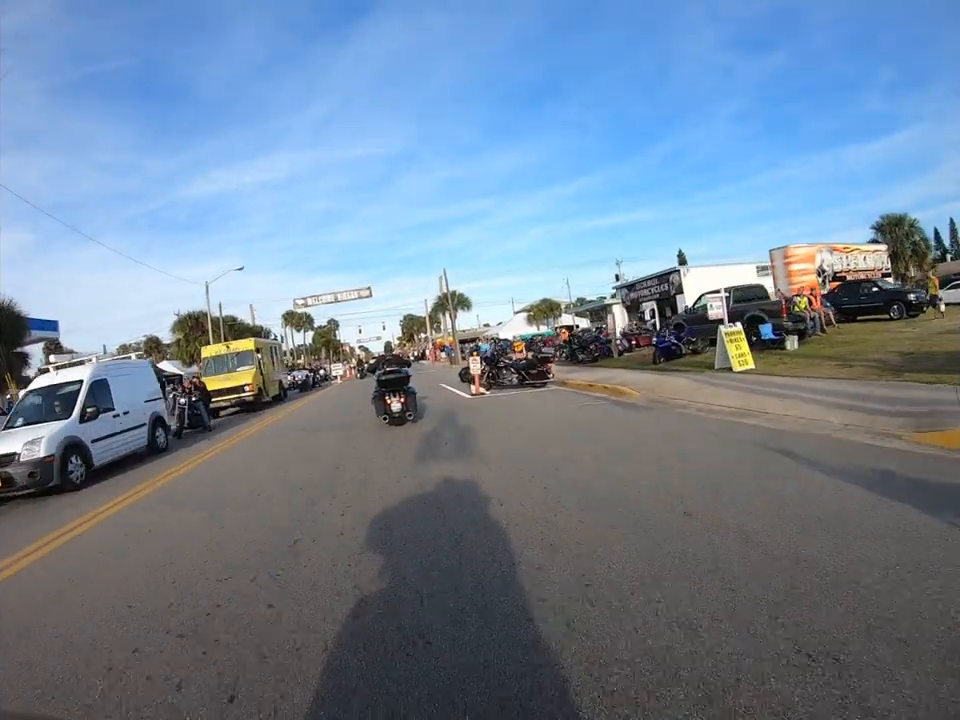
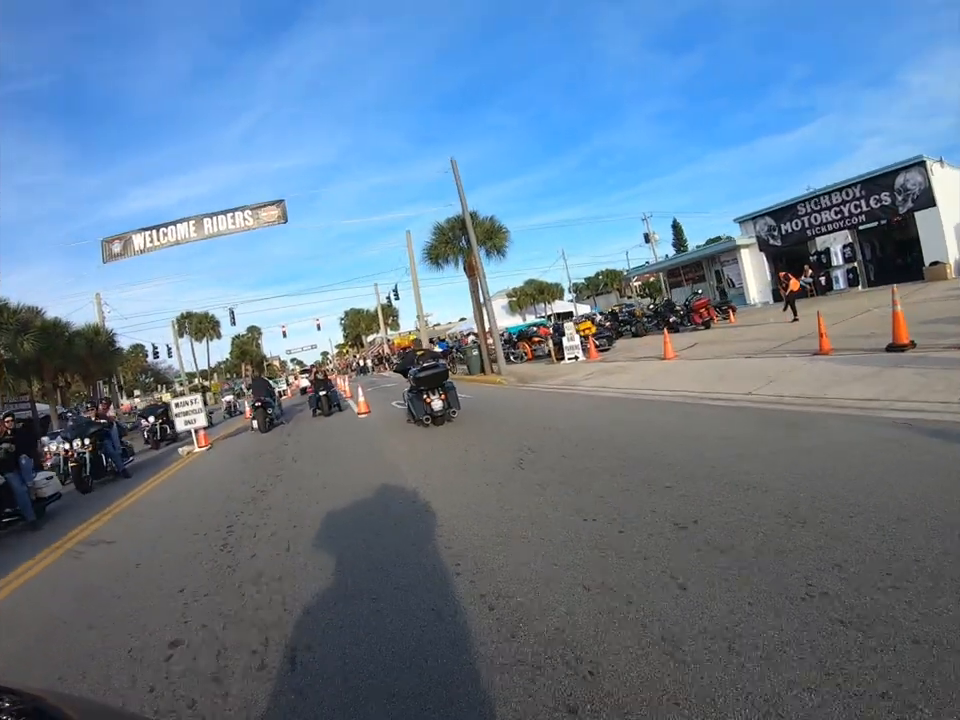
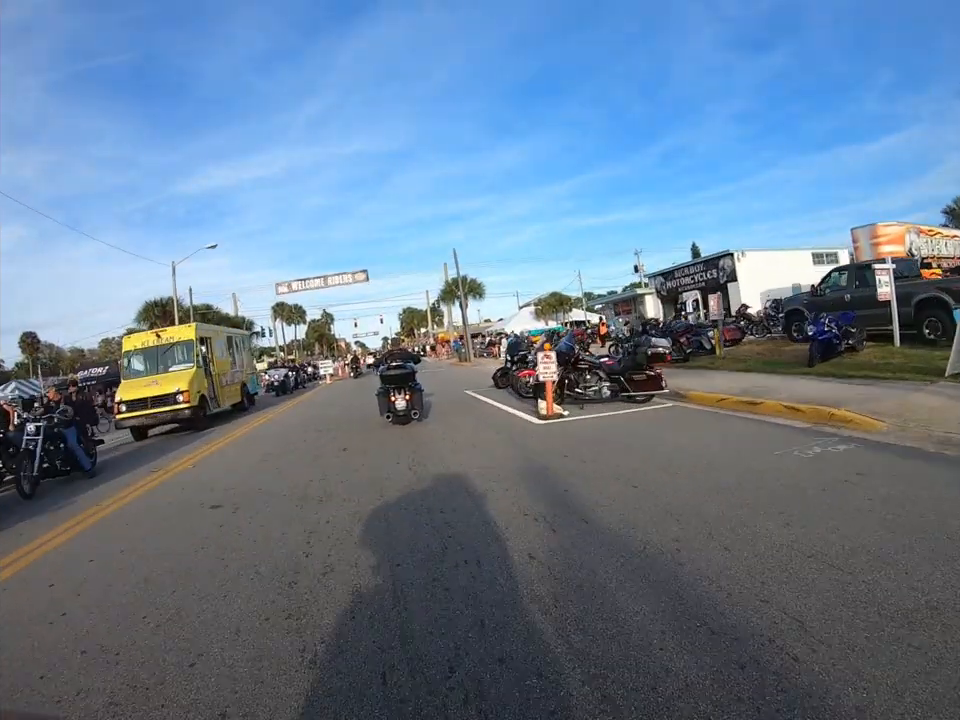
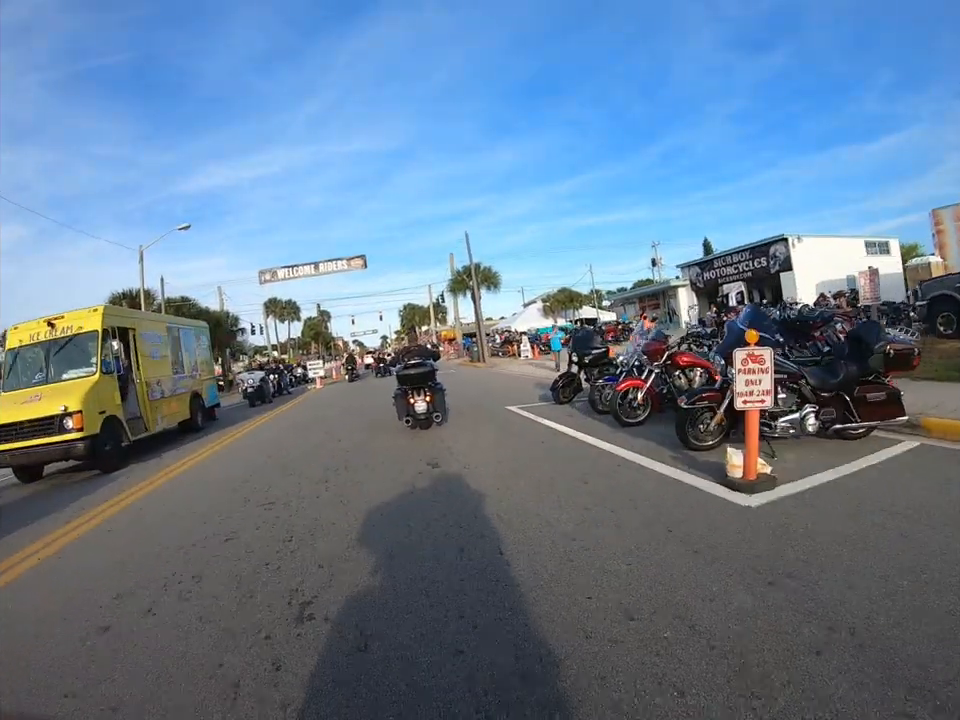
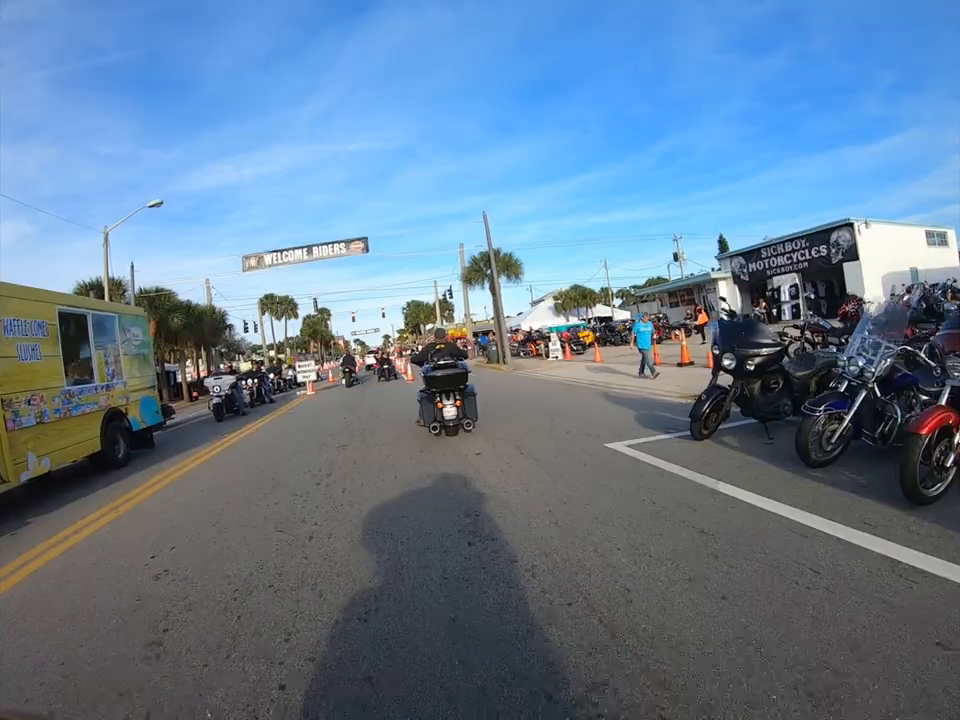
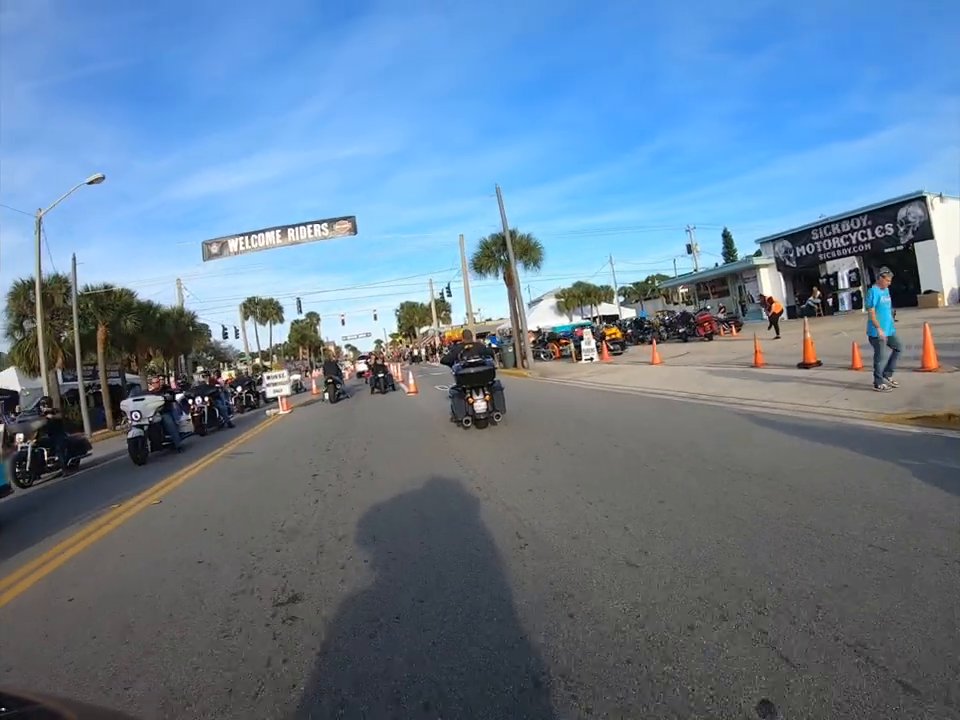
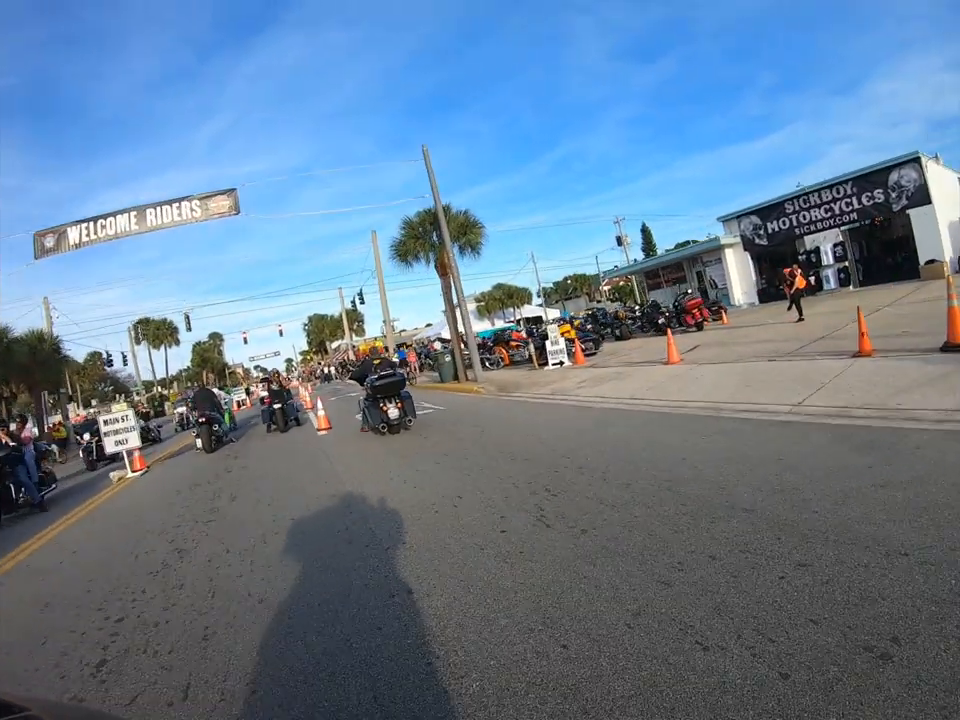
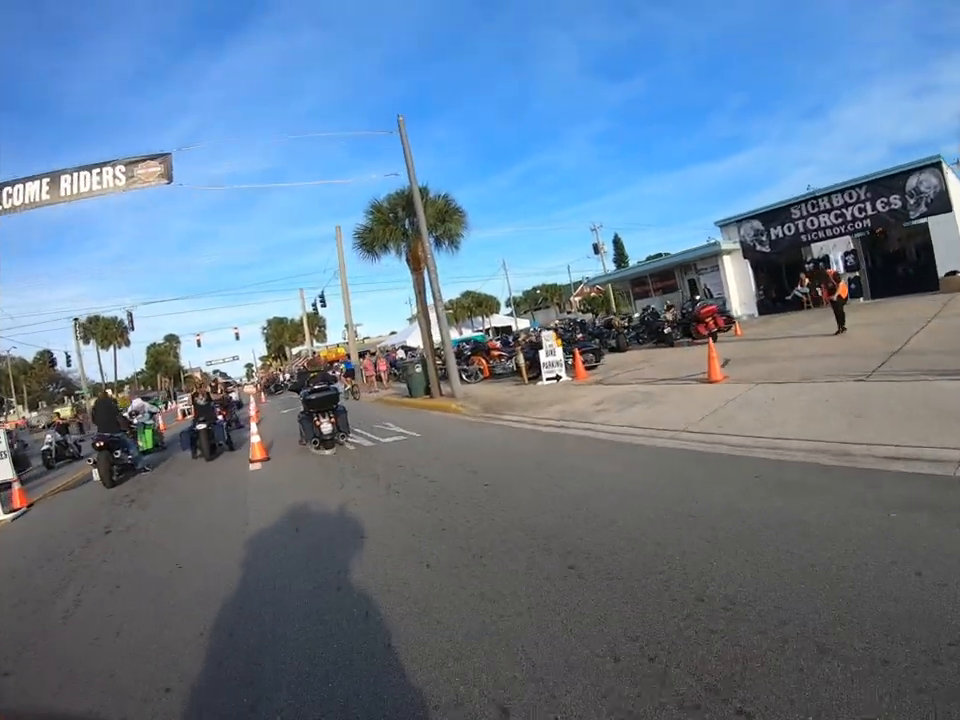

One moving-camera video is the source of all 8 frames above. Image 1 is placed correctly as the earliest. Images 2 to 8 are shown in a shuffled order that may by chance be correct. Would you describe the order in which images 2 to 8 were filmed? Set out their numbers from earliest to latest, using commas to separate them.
3, 4, 5, 6, 2, 7, 8
